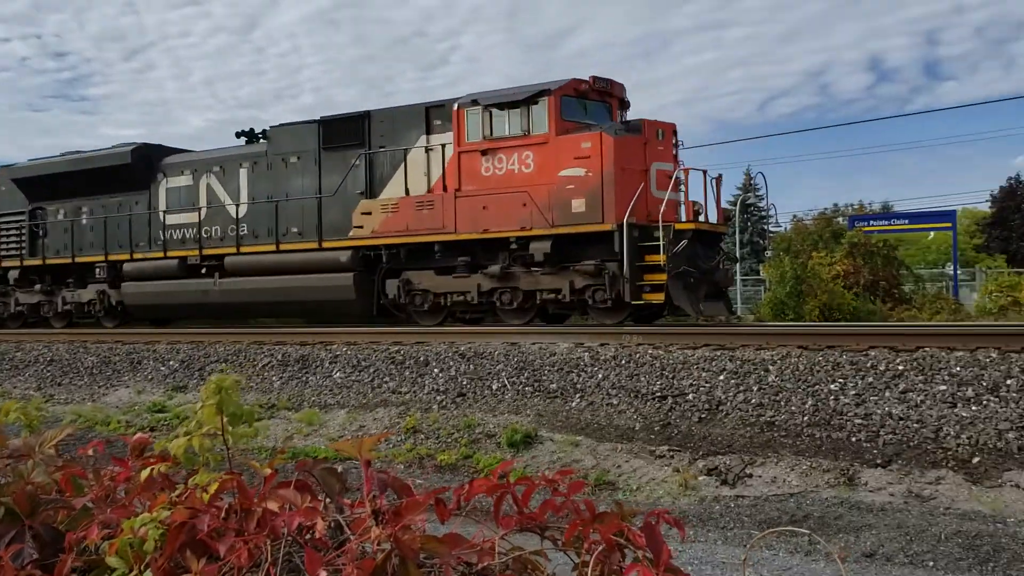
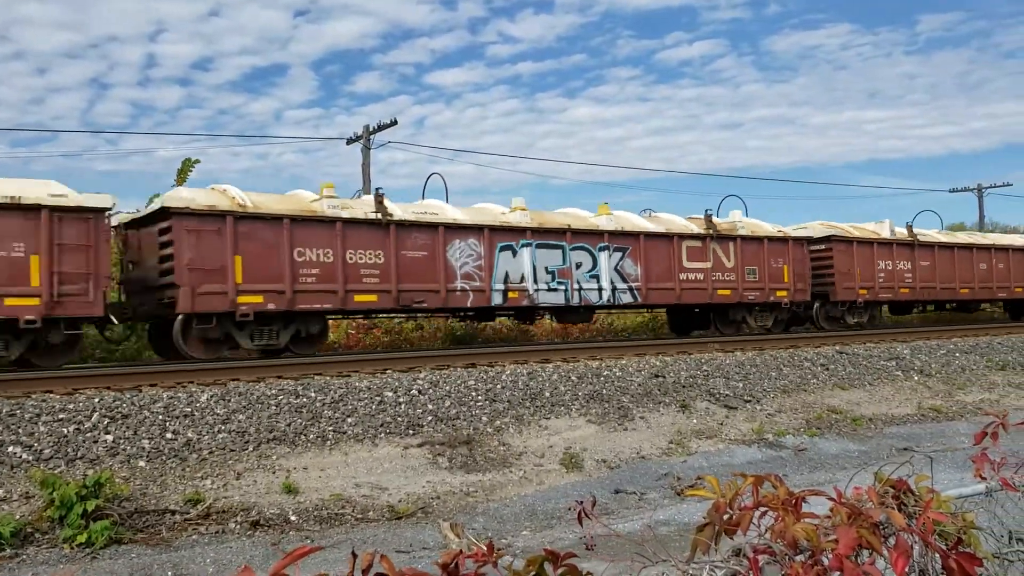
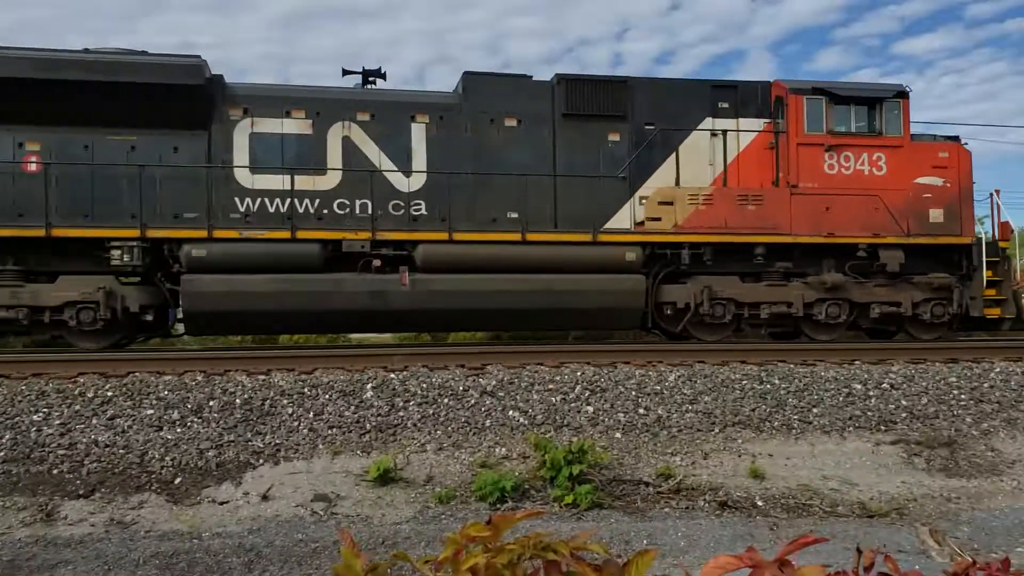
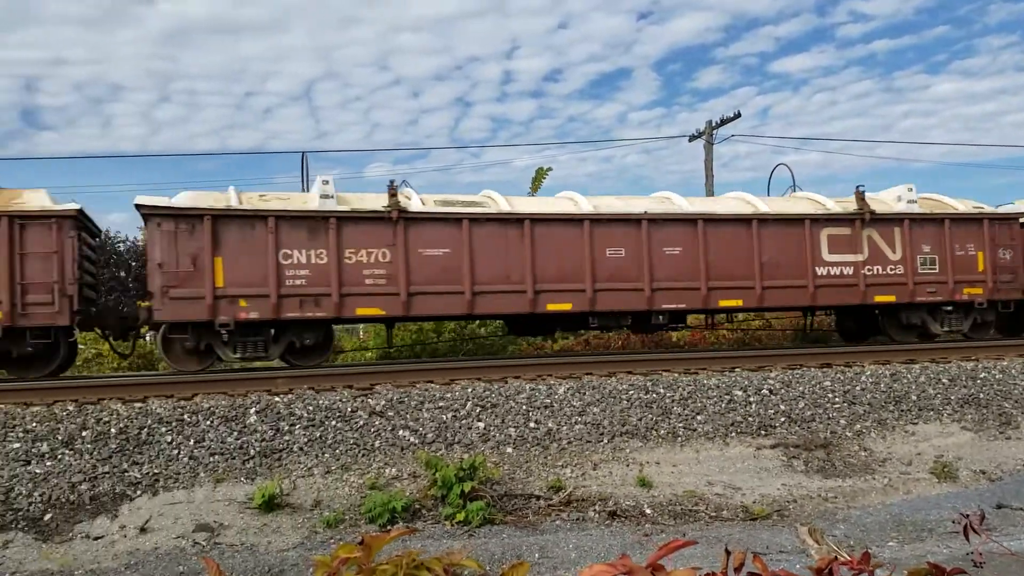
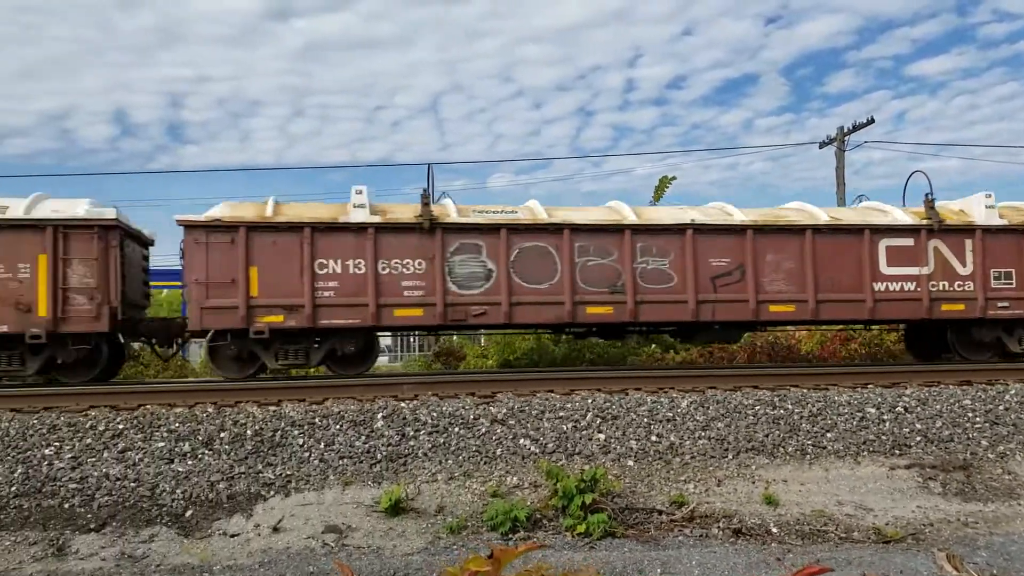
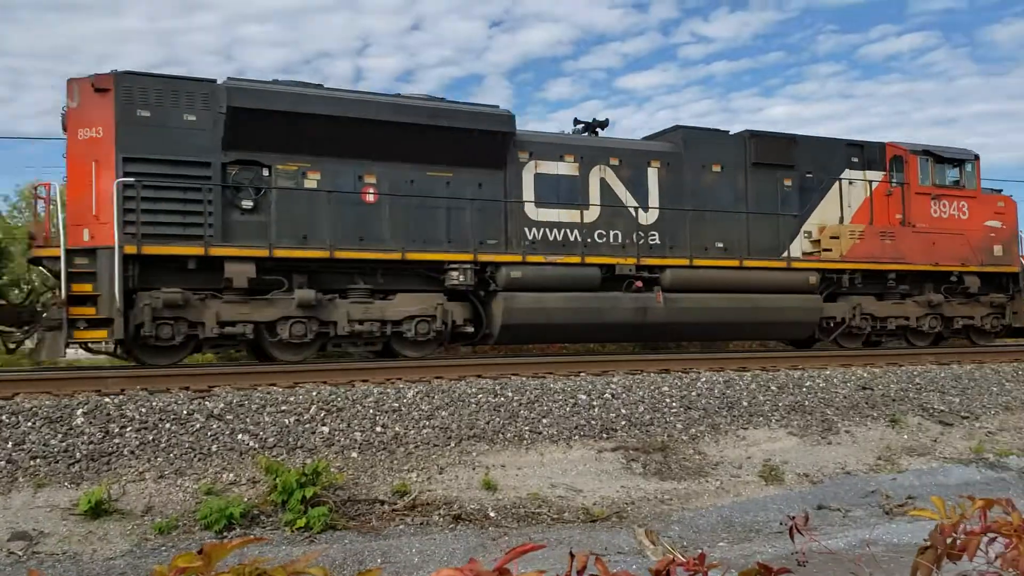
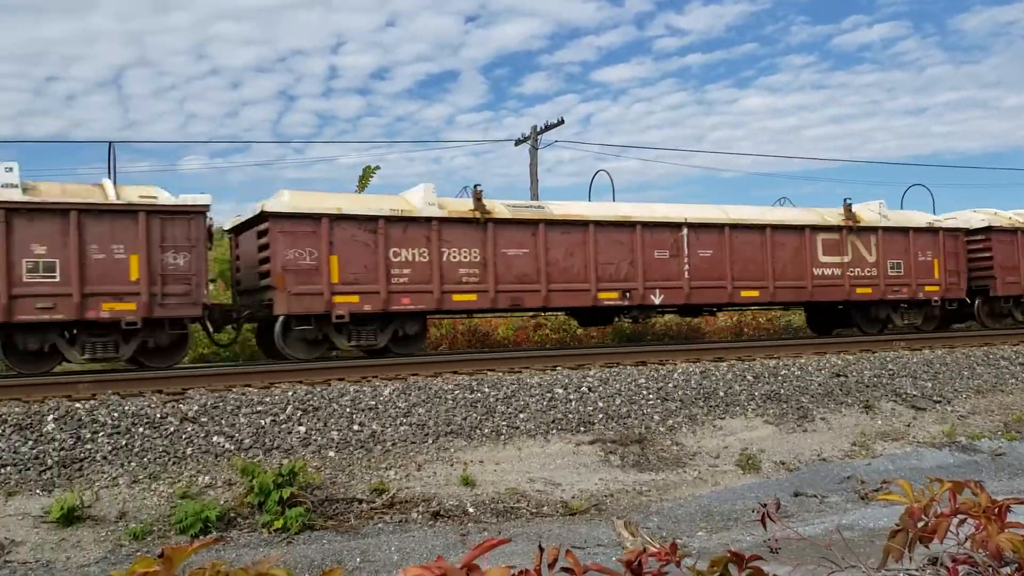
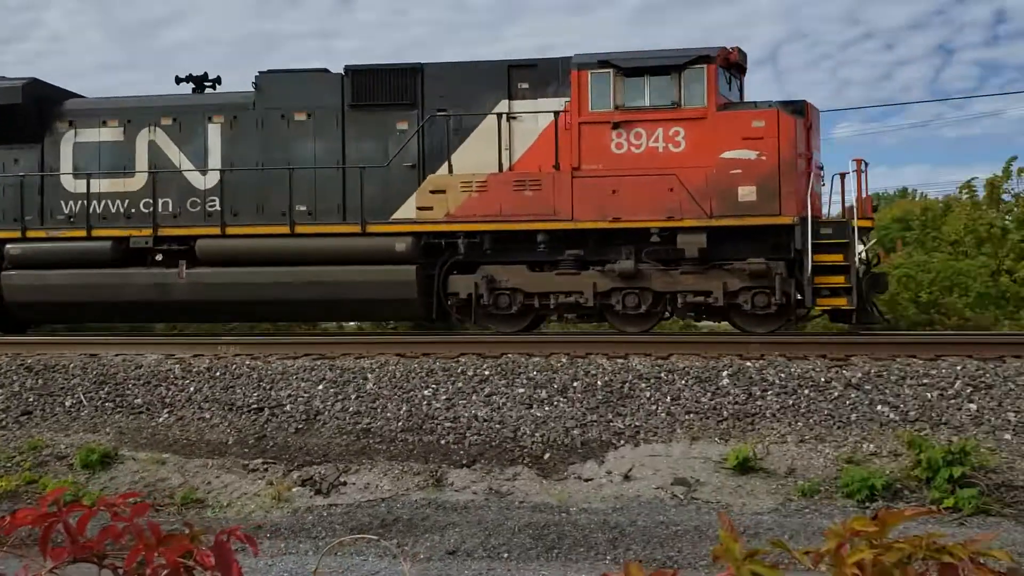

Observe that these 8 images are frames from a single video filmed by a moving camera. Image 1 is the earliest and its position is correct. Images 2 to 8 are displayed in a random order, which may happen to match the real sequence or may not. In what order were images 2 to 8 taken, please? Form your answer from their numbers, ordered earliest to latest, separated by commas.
8, 3, 6, 2, 7, 4, 5
